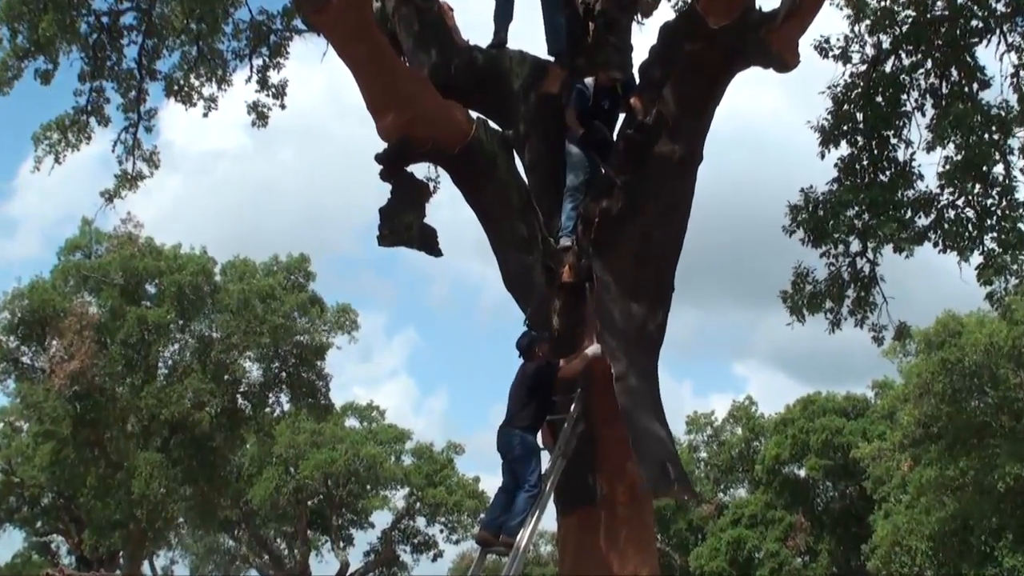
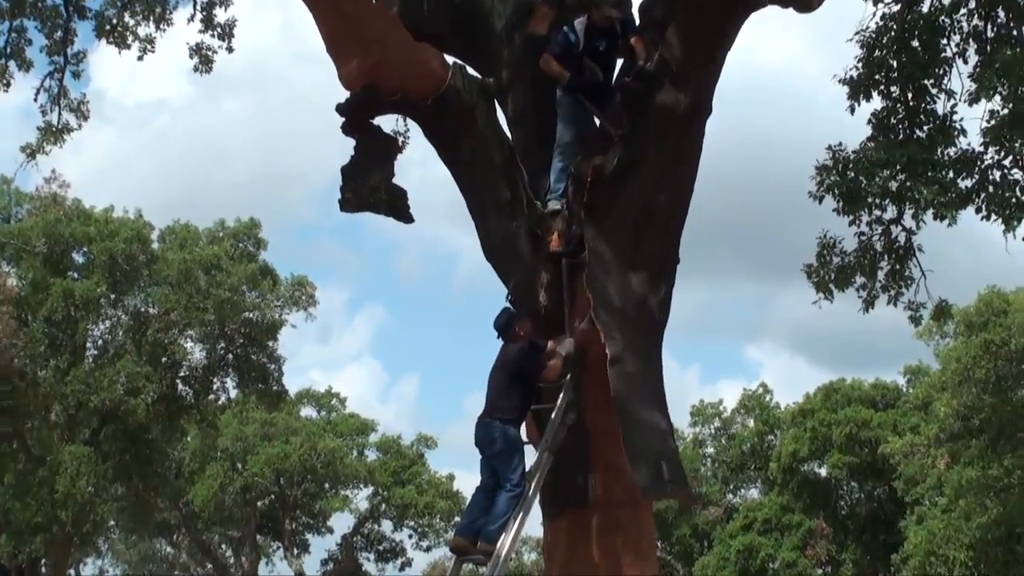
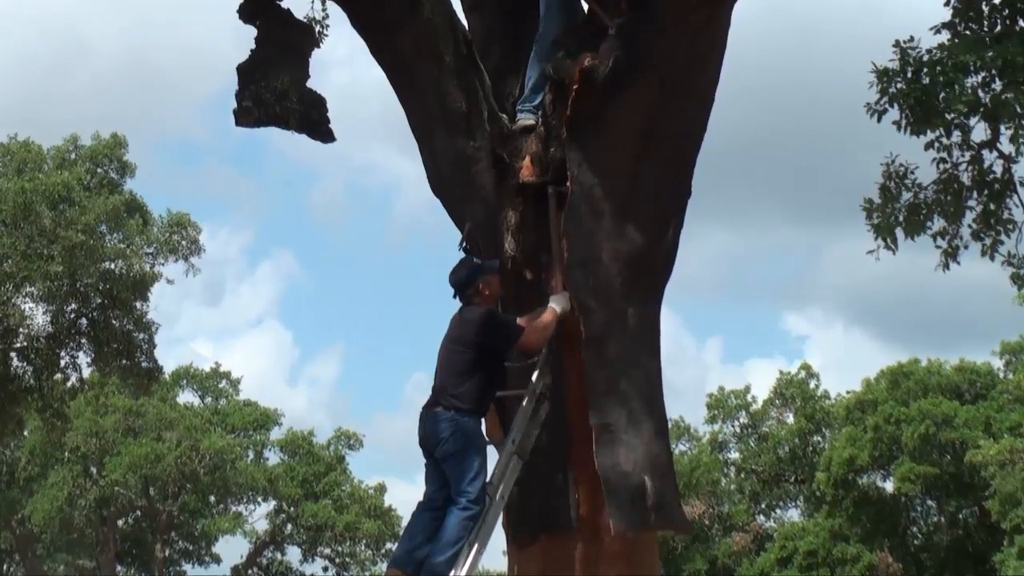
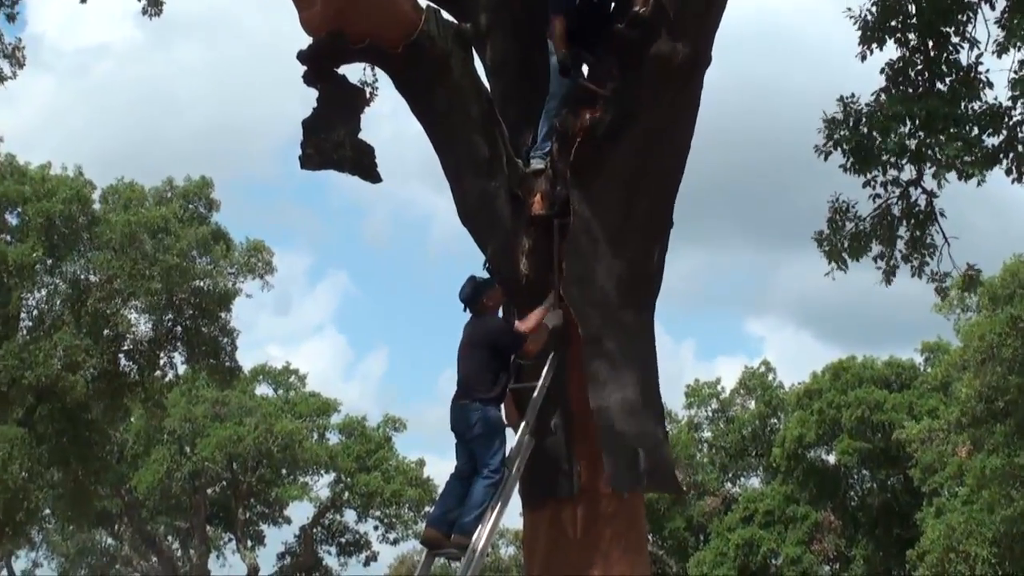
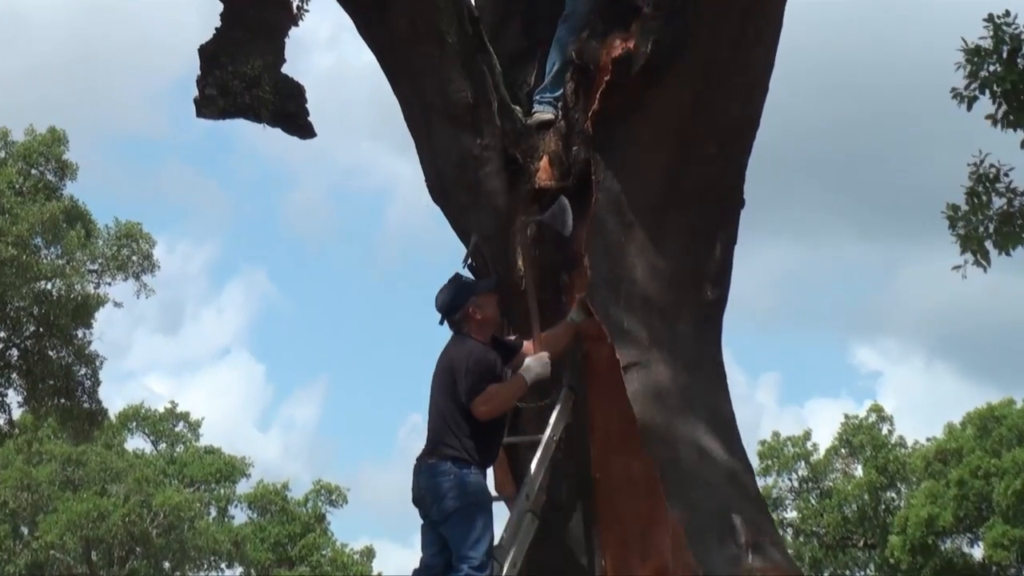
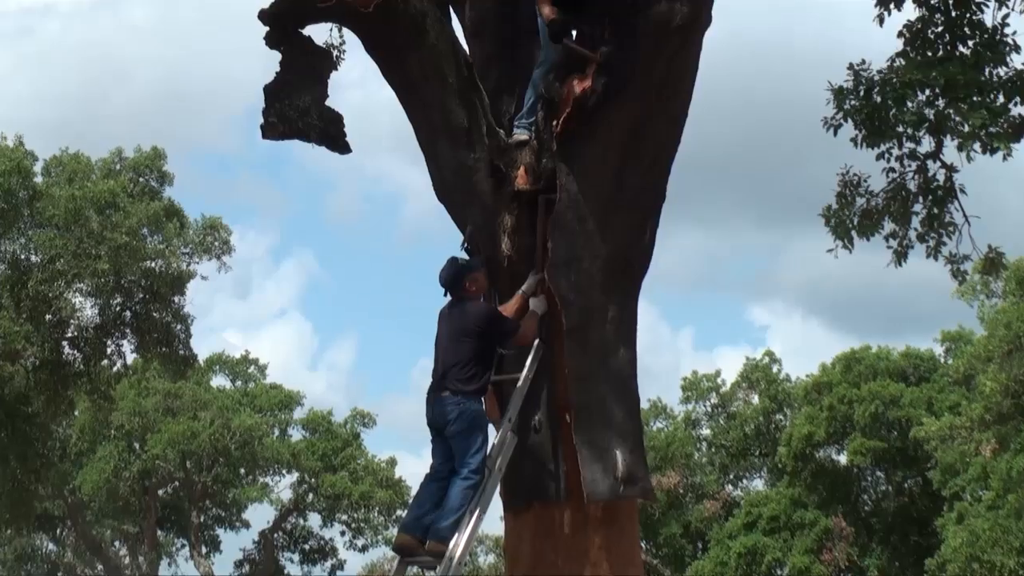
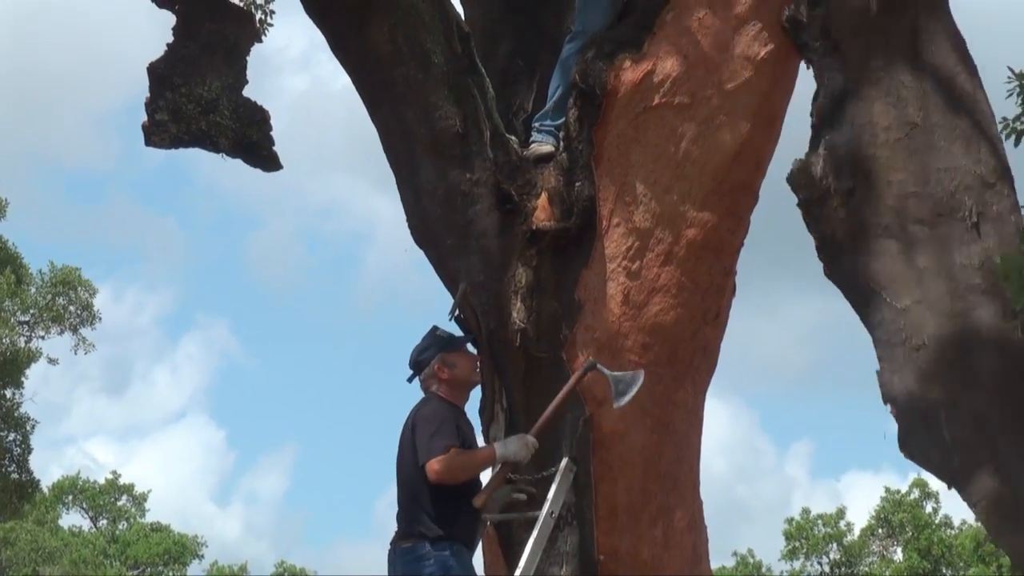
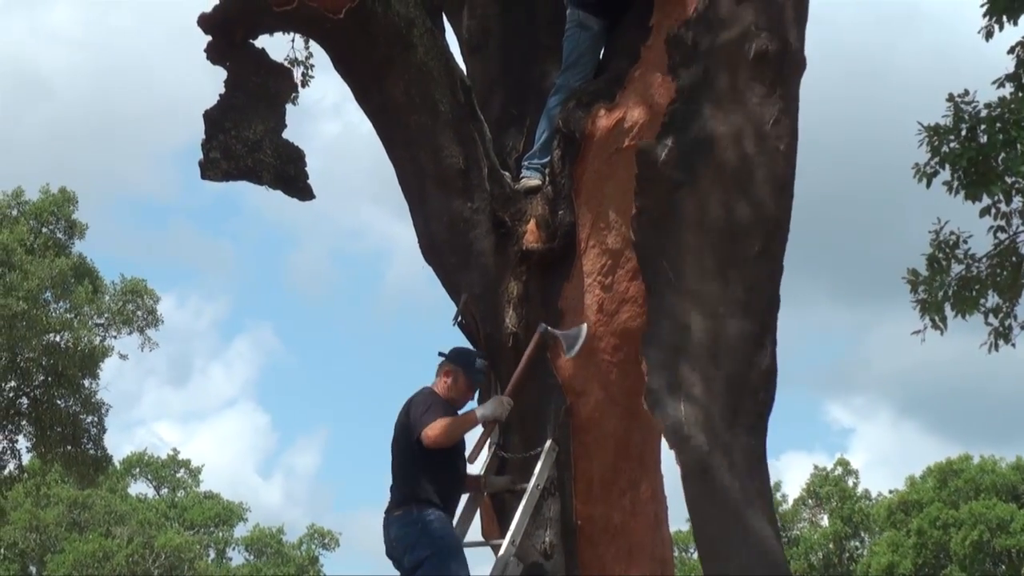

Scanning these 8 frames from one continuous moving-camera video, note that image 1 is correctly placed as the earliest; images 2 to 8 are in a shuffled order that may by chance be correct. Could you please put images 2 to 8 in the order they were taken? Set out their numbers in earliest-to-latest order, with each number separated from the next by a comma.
2, 4, 6, 3, 5, 7, 8
